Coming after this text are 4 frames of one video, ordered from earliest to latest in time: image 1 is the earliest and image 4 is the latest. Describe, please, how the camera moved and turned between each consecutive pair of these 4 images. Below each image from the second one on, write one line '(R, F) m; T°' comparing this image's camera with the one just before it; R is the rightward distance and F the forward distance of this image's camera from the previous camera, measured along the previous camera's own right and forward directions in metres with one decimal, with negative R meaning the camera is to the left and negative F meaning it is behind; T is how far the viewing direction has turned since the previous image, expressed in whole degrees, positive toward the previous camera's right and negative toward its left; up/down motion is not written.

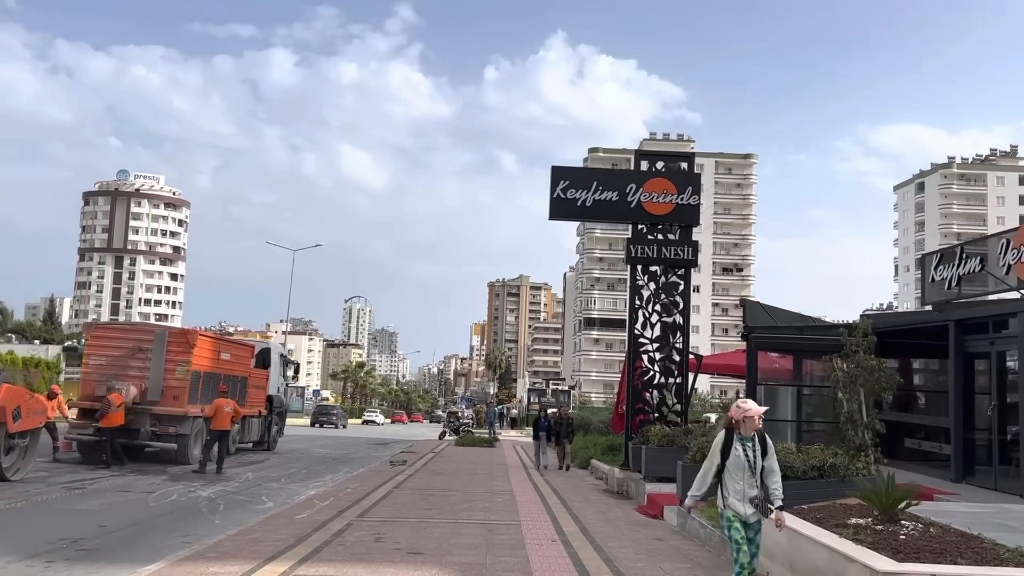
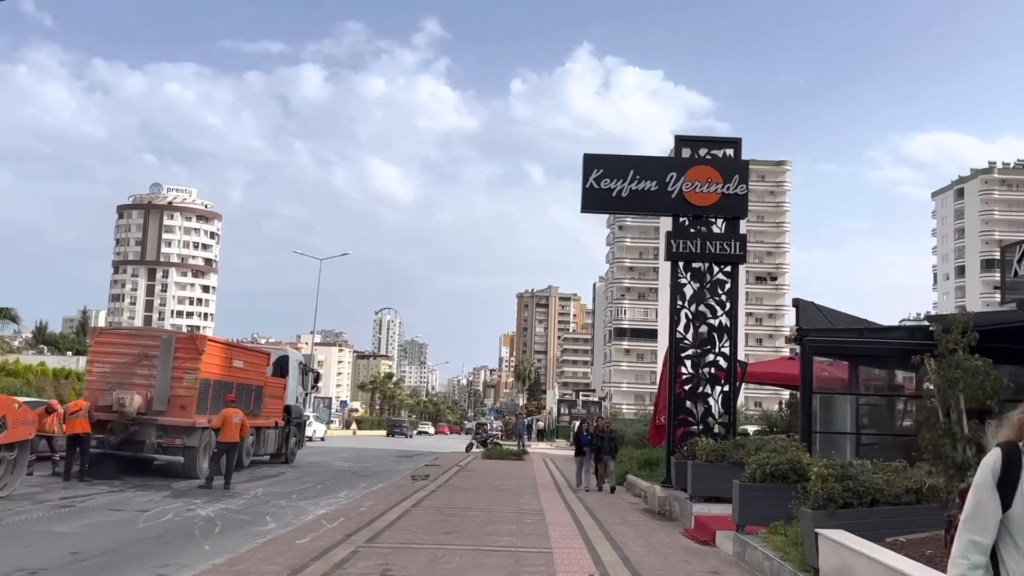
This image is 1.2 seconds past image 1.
(0.0, +1.3) m; -2°
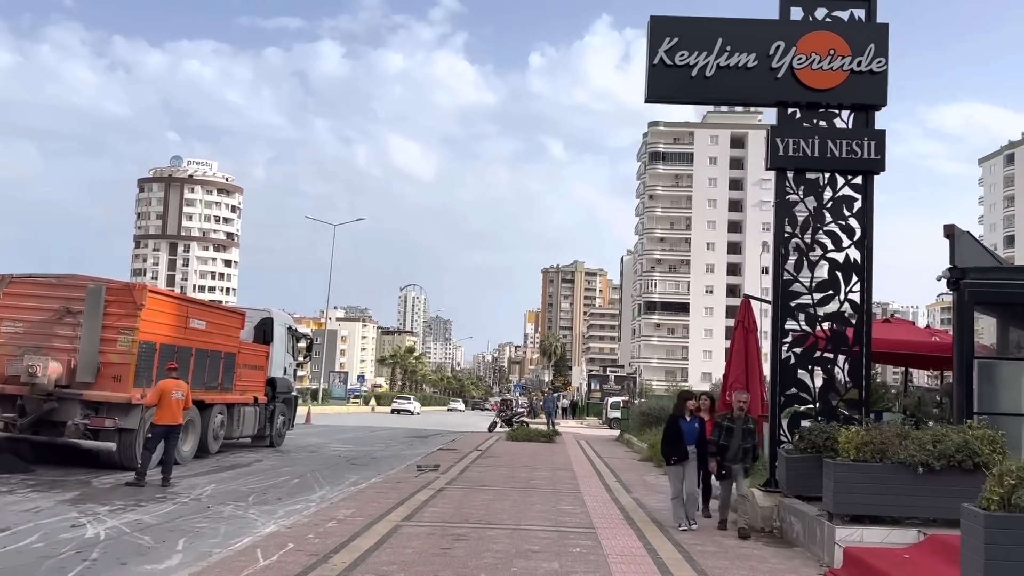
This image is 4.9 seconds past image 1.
(-0.1, +4.2) m; -2°
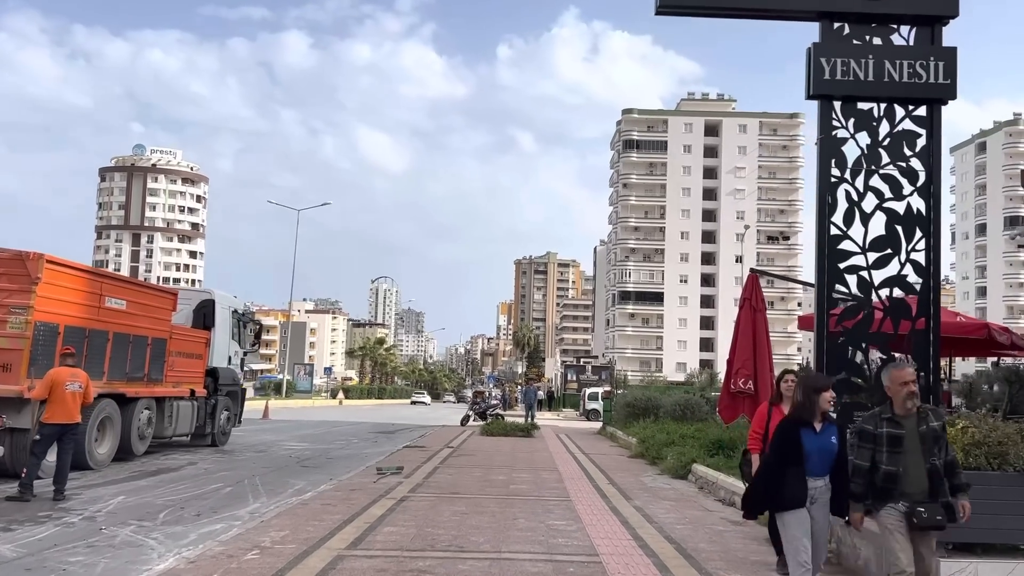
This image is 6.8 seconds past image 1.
(0.0, +2.1) m; +2°
